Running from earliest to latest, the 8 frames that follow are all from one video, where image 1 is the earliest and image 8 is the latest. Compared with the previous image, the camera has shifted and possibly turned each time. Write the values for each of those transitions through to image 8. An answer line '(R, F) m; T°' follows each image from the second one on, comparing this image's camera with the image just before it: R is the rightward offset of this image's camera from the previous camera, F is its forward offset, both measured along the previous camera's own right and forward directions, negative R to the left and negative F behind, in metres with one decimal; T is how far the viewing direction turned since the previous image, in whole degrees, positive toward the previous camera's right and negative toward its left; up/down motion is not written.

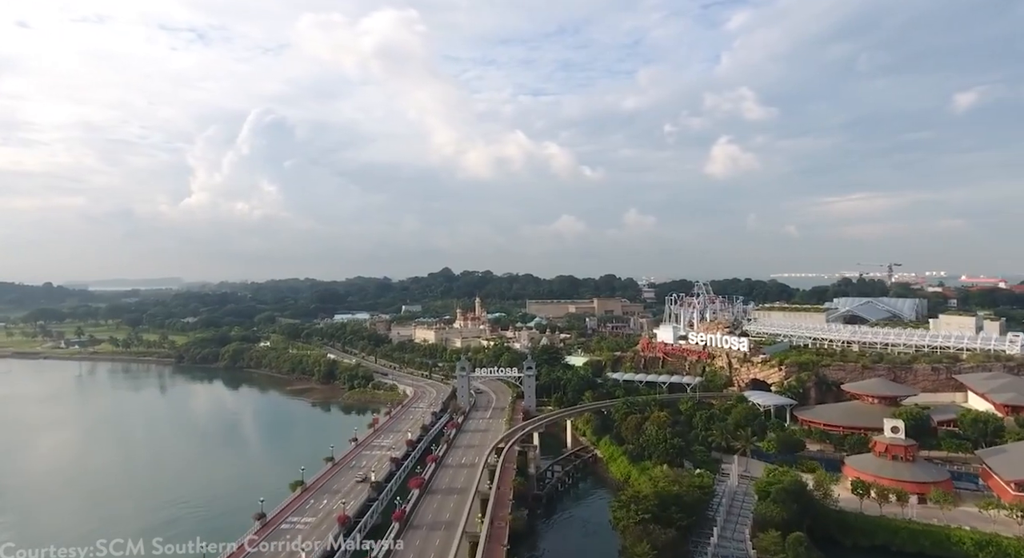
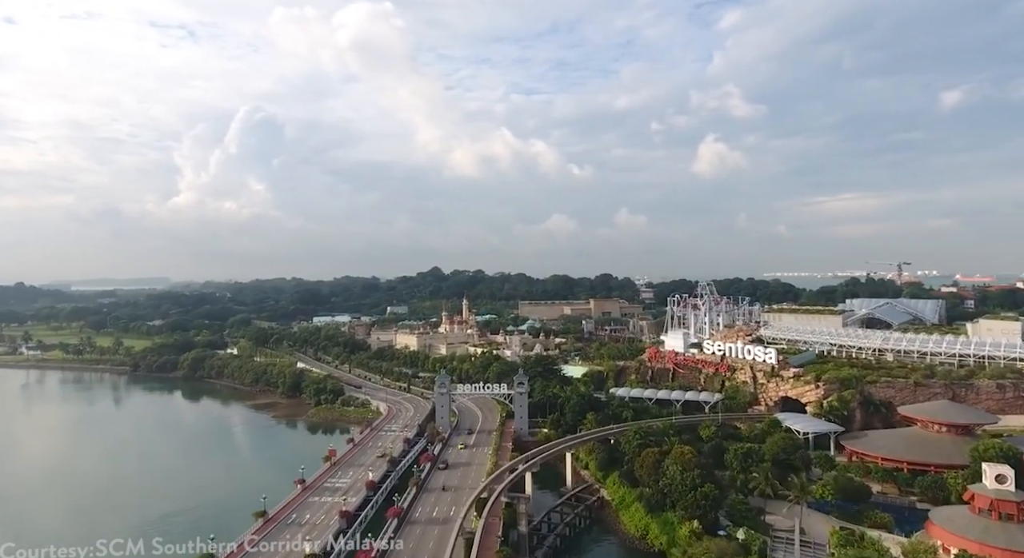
(+0.4, +8.8) m; +1°
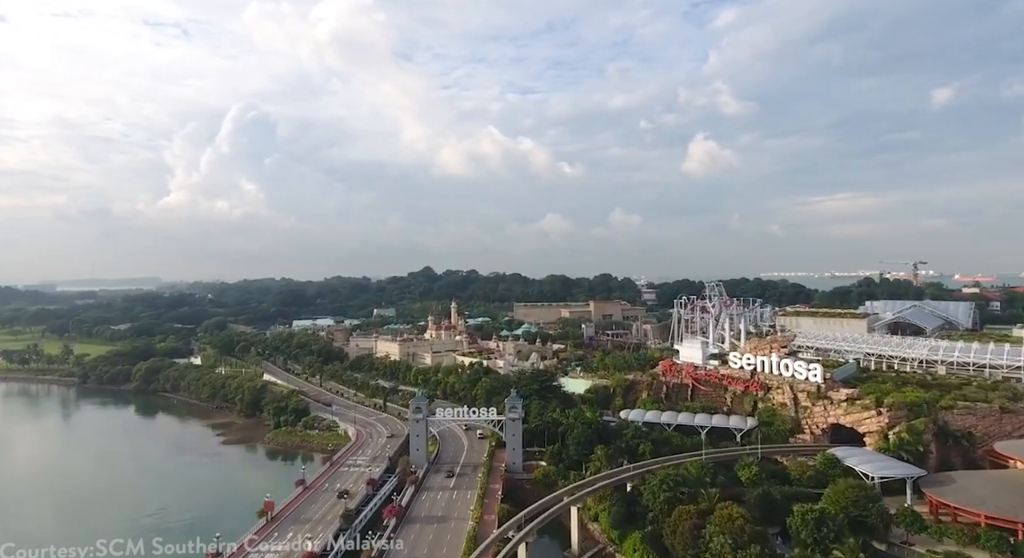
(+0.4, +9.0) m; 0°
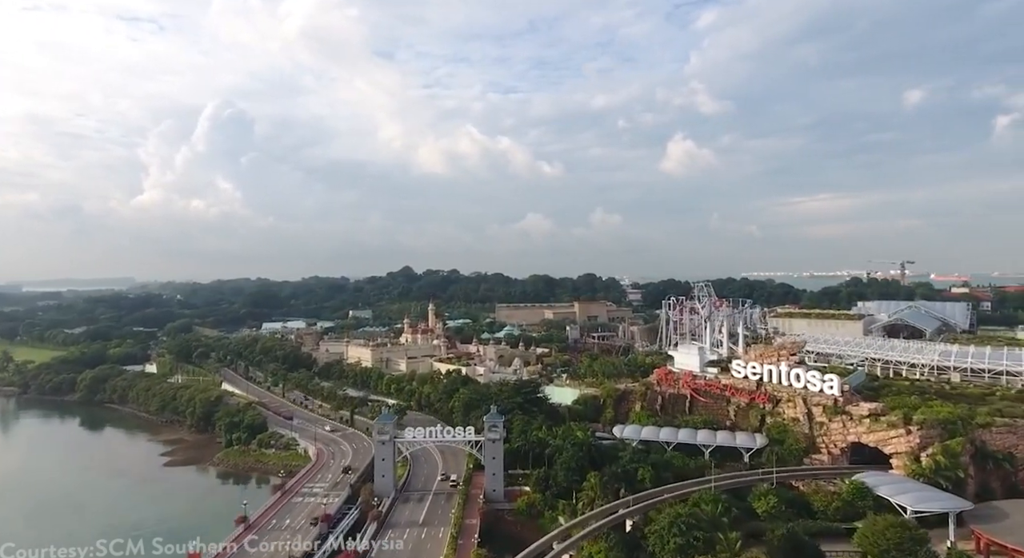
(+0.1, +5.1) m; +1°
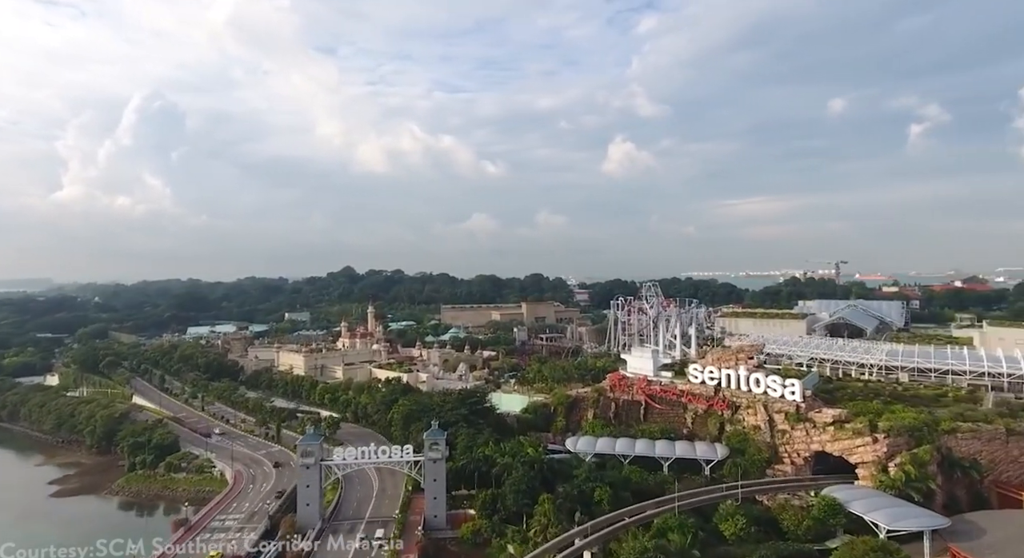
(+0.1, +3.3) m; +4°
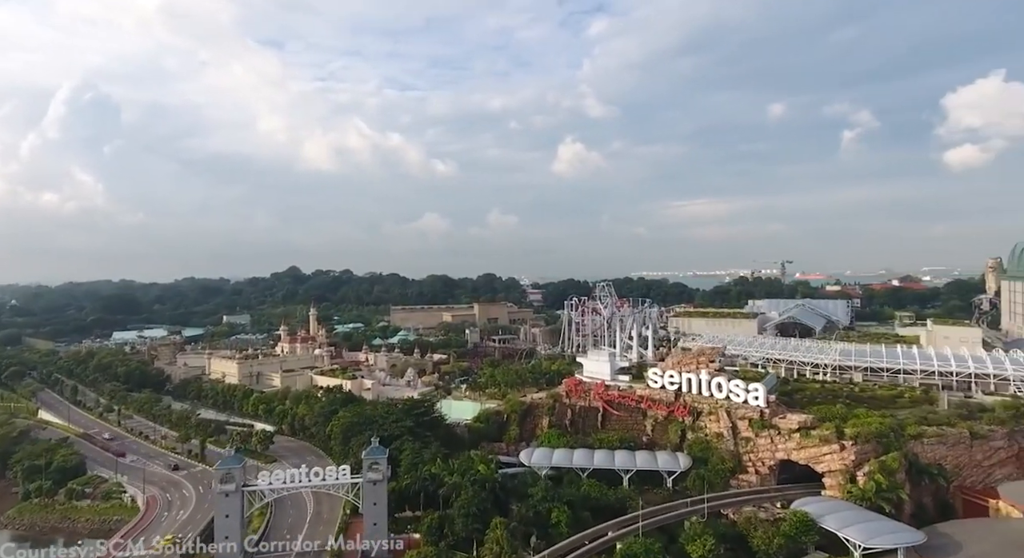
(+0.1, +2.6) m; +4°
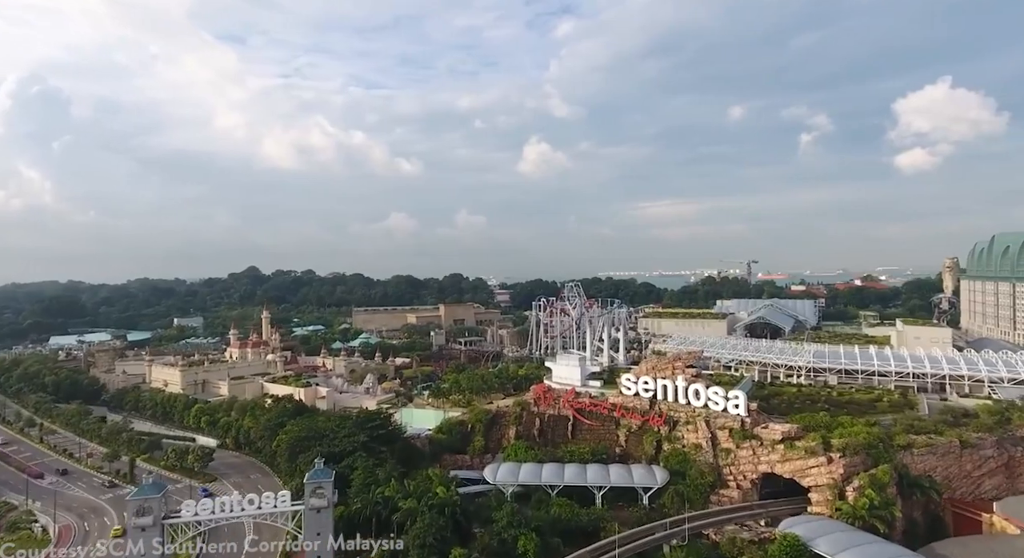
(+0.2, +2.8) m; +3°
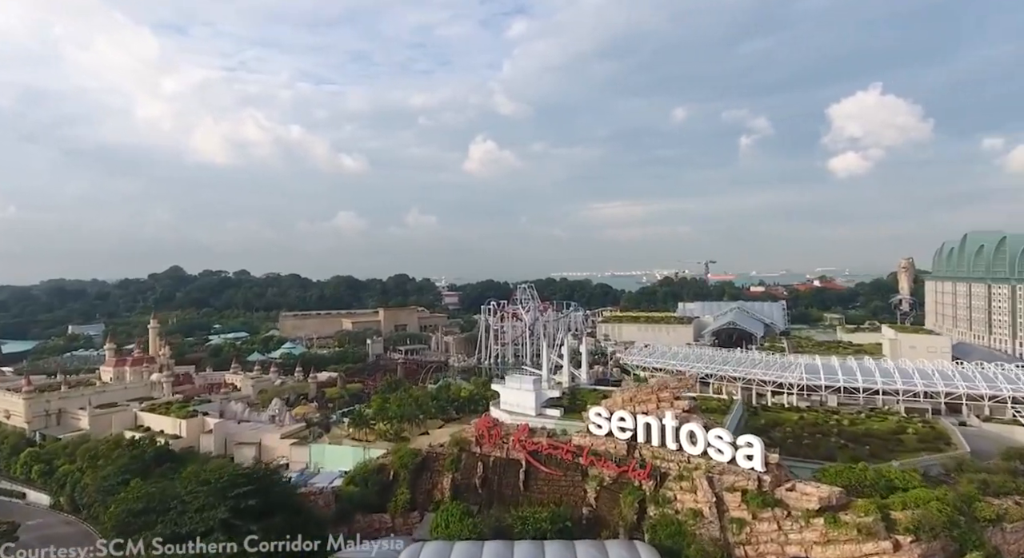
(+0.8, +9.7) m; +4°
